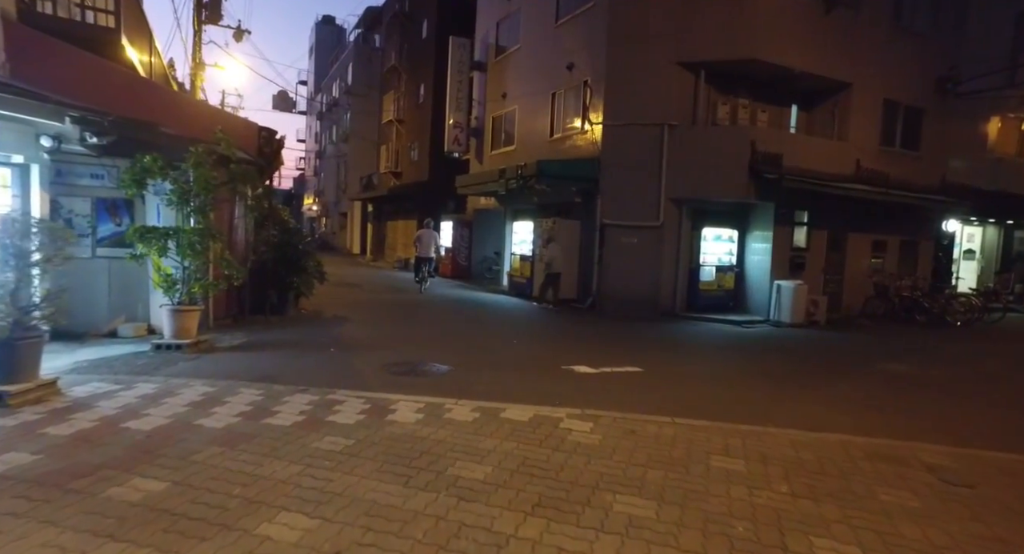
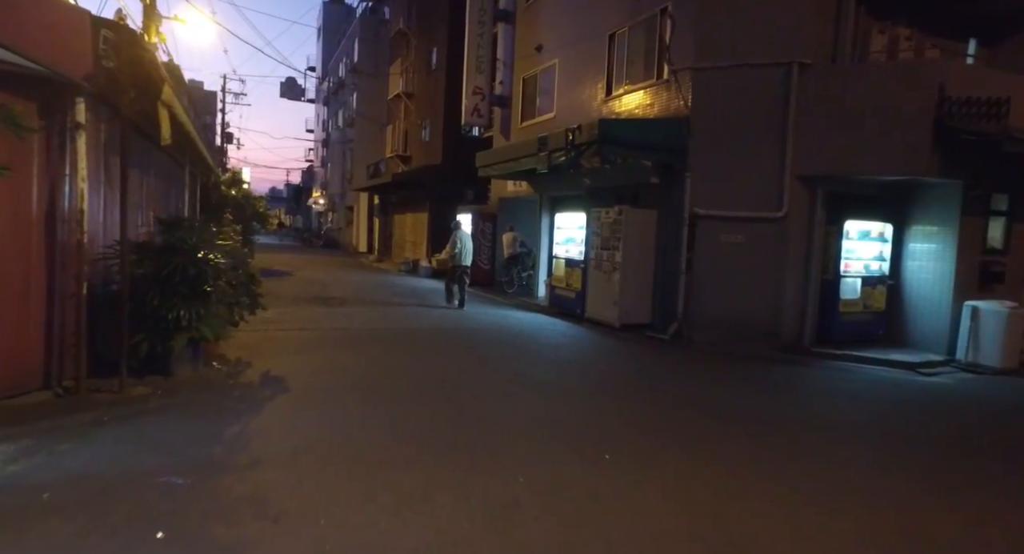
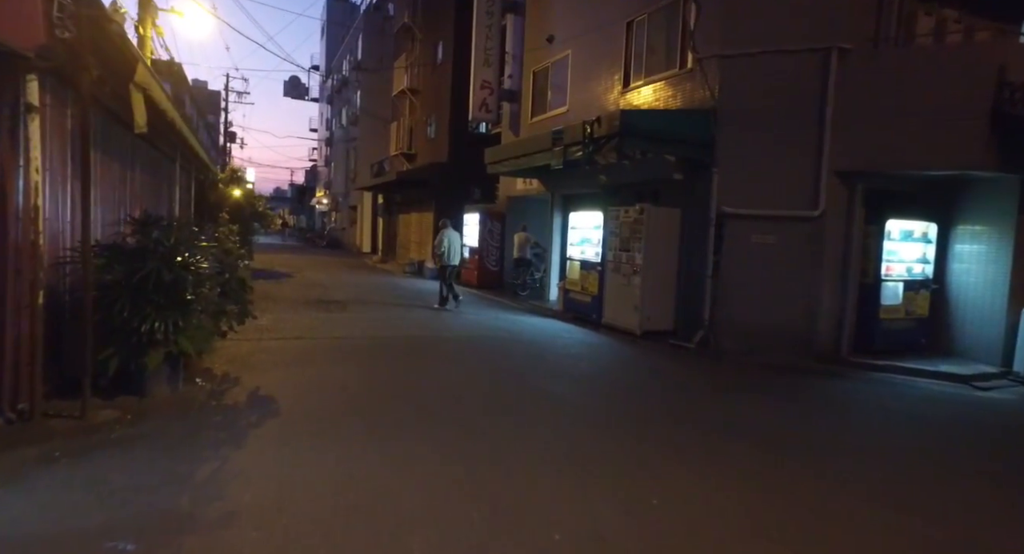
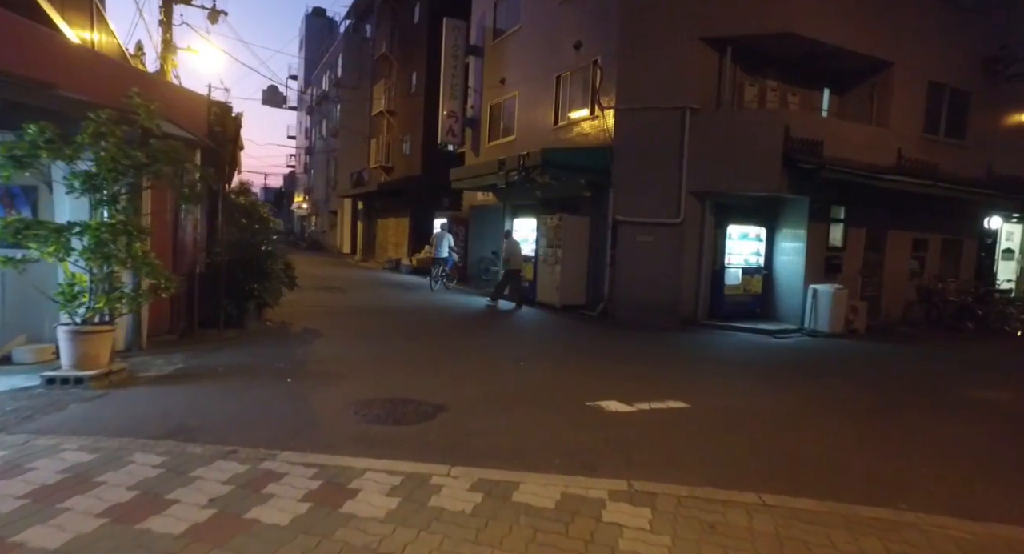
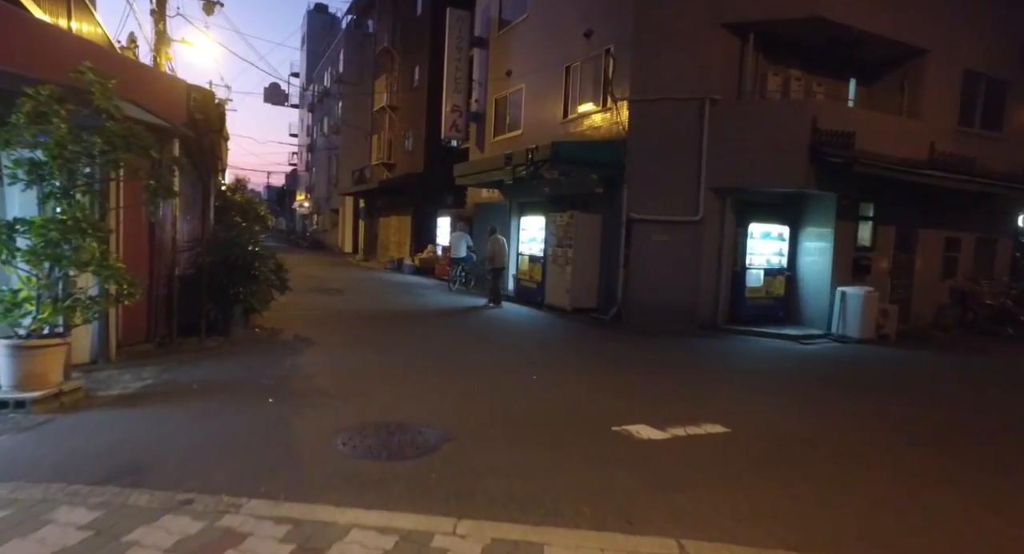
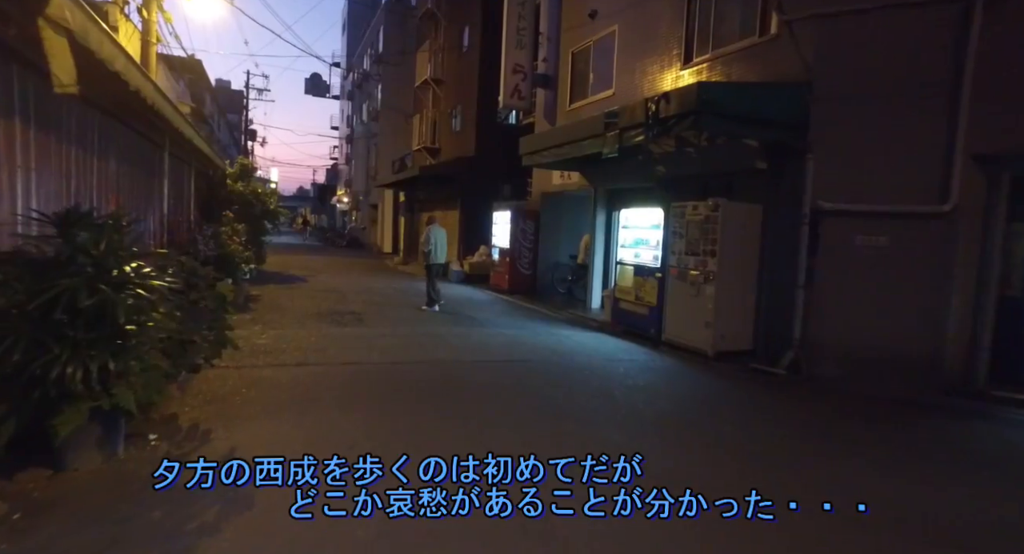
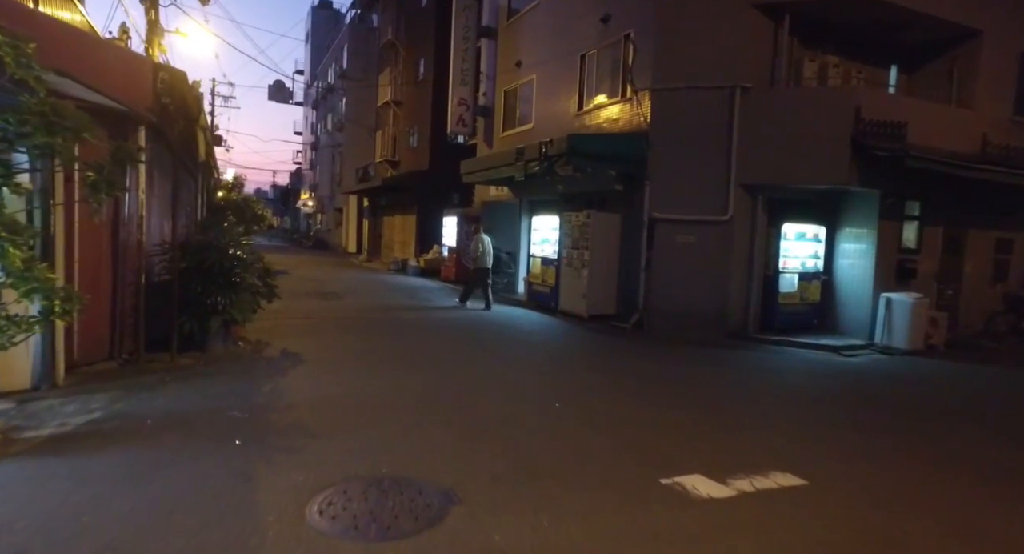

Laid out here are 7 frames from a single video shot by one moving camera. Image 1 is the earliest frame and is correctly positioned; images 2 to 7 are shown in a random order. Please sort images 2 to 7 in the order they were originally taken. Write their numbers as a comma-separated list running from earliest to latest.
4, 5, 7, 2, 3, 6
